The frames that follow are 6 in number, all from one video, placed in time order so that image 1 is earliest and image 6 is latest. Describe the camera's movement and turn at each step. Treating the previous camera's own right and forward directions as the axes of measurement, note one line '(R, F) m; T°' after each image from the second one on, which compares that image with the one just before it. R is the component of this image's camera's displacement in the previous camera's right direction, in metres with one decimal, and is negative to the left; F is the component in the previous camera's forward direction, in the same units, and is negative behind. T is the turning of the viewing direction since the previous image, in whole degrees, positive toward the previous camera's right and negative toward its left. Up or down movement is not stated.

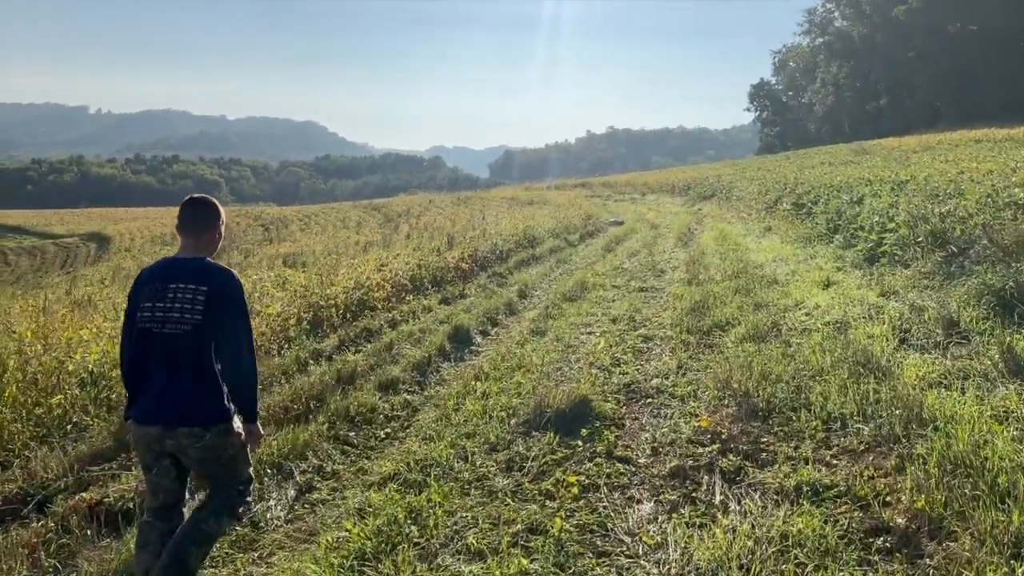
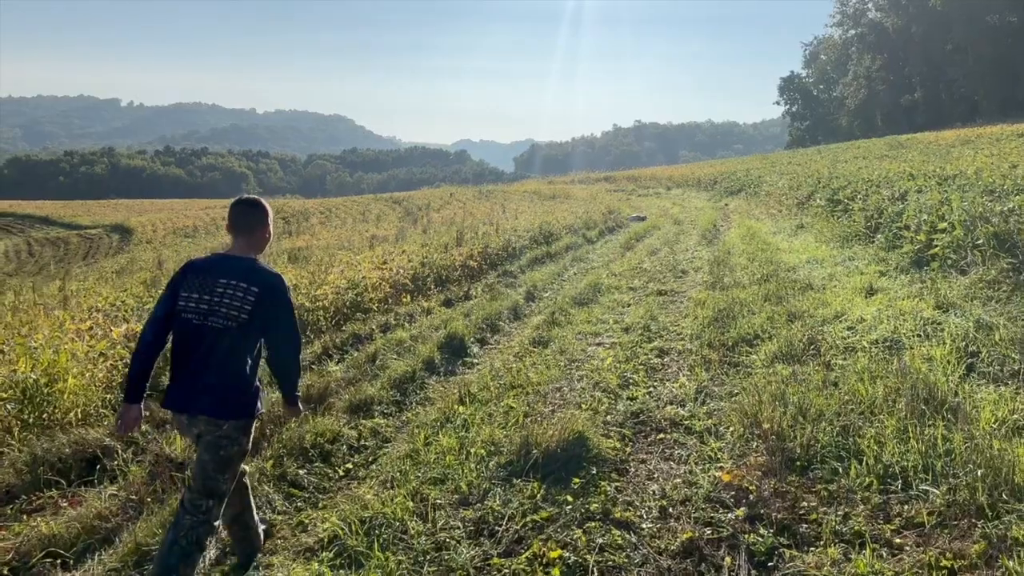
(+0.2, +1.0) m; -2°
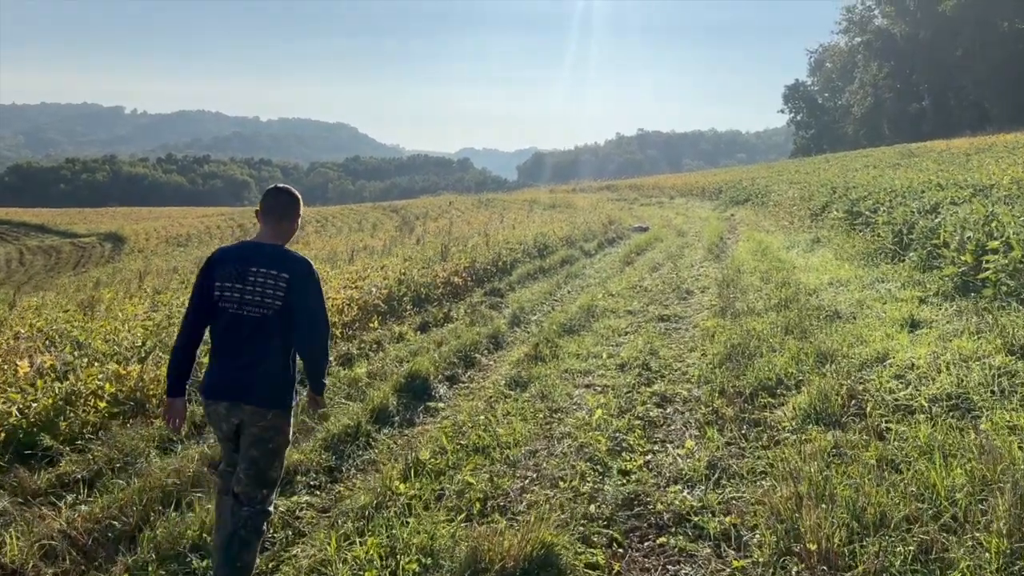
(+0.2, +1.3) m; 0°
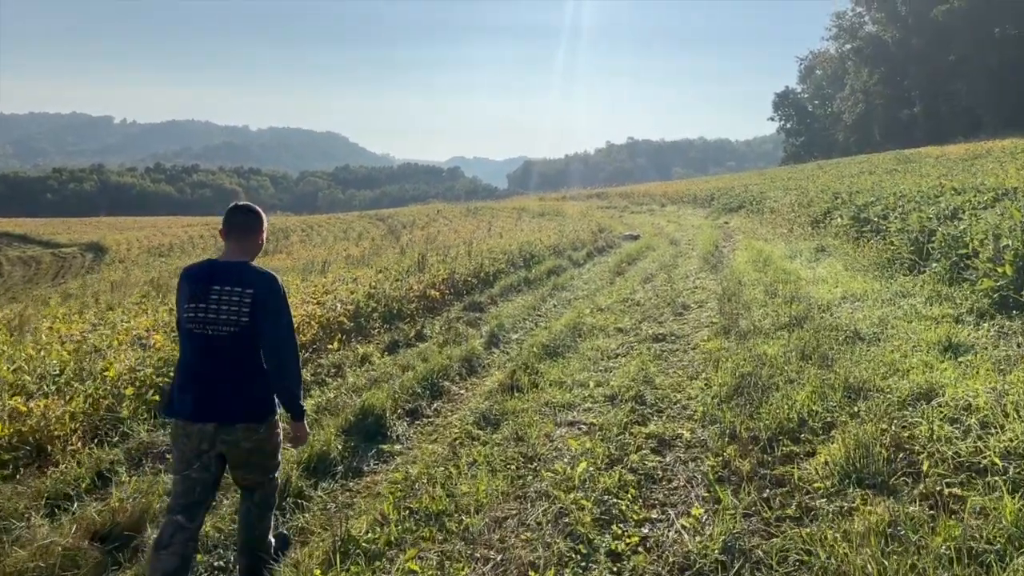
(+0.1, +1.0) m; +1°
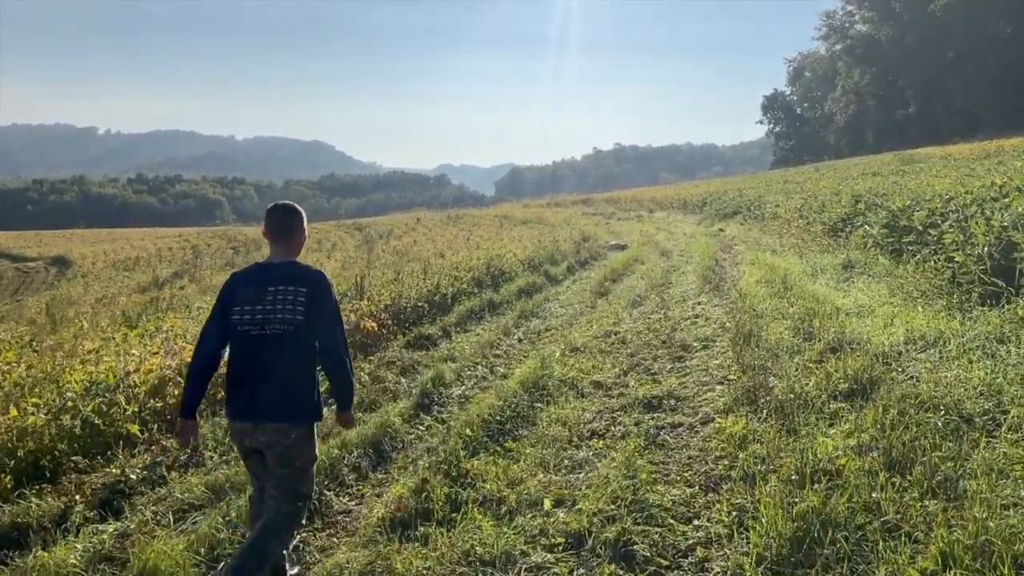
(+0.4, +2.4) m; +1°
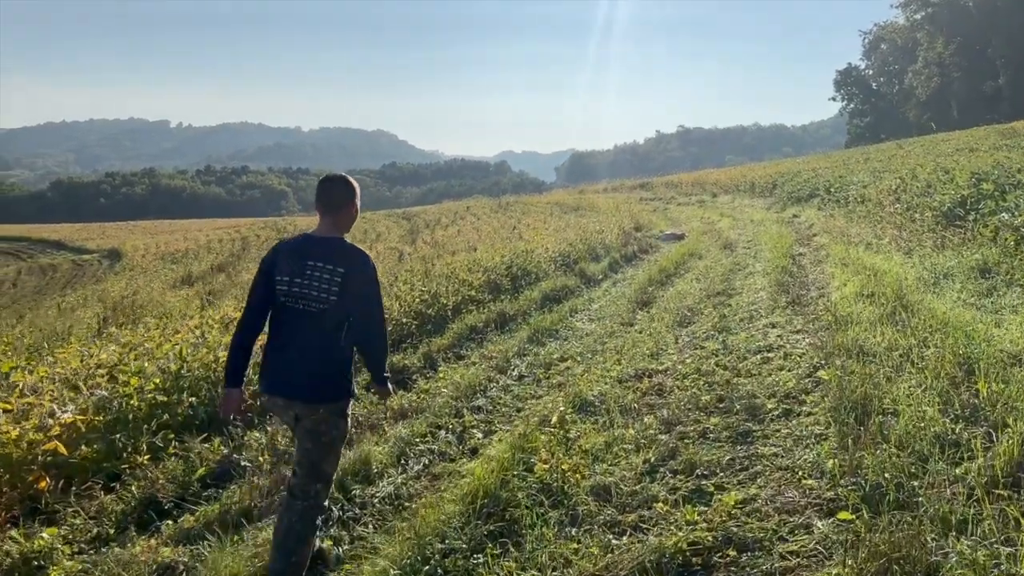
(+0.5, +2.6) m; -4°
